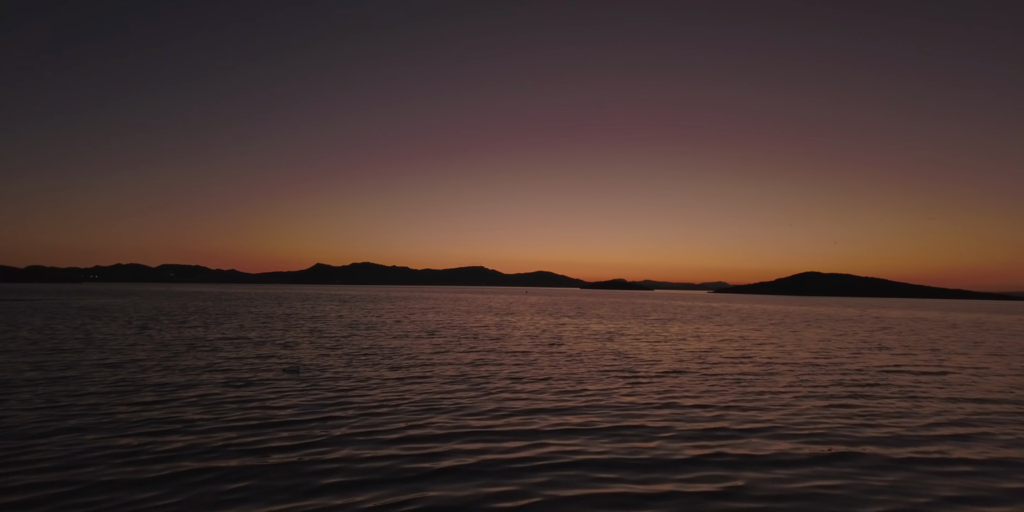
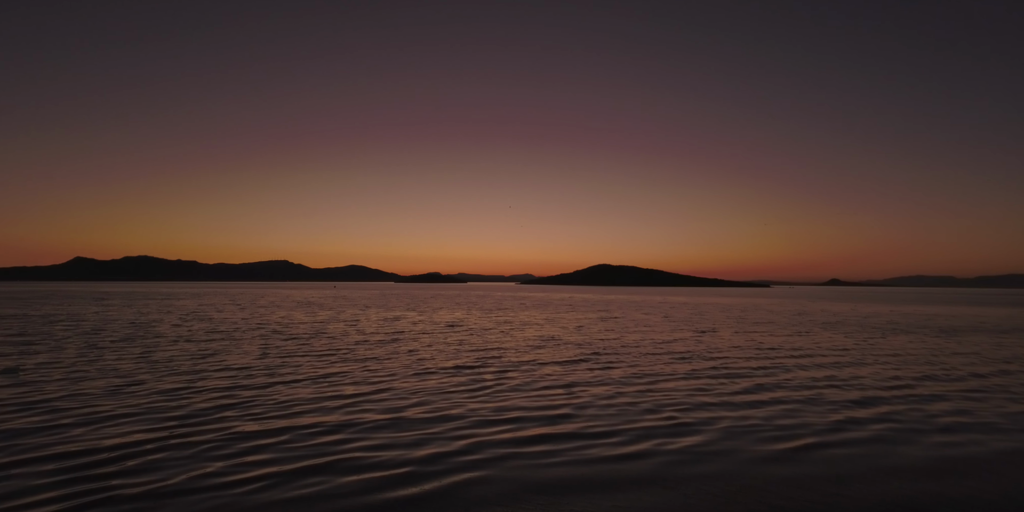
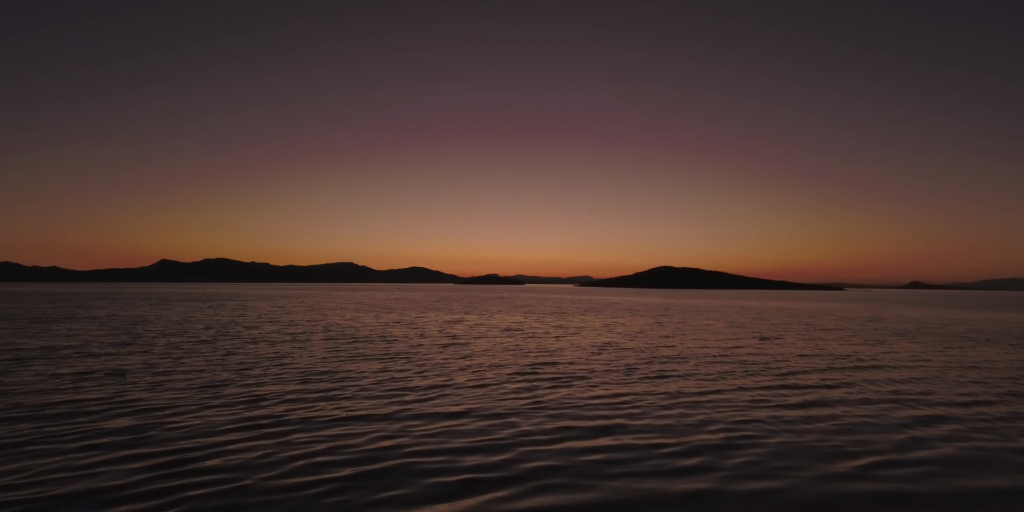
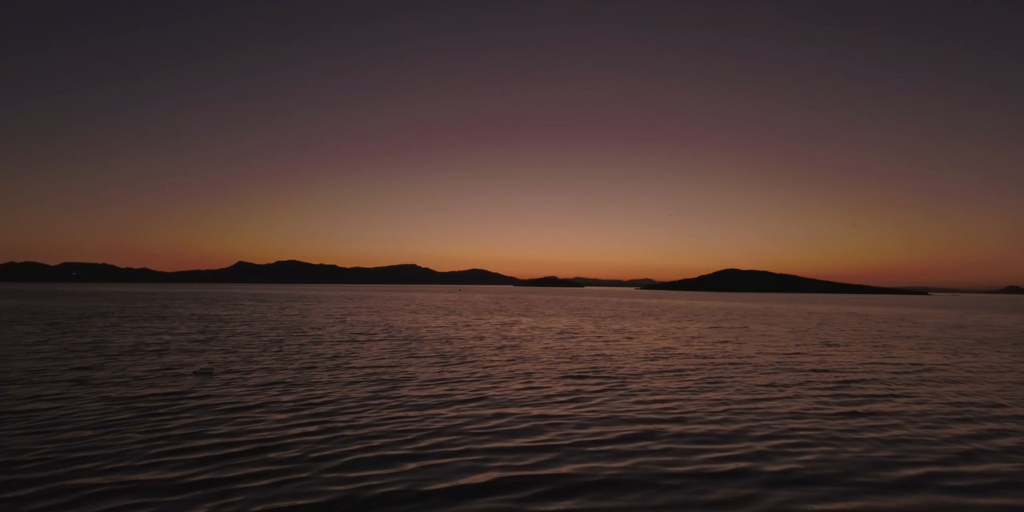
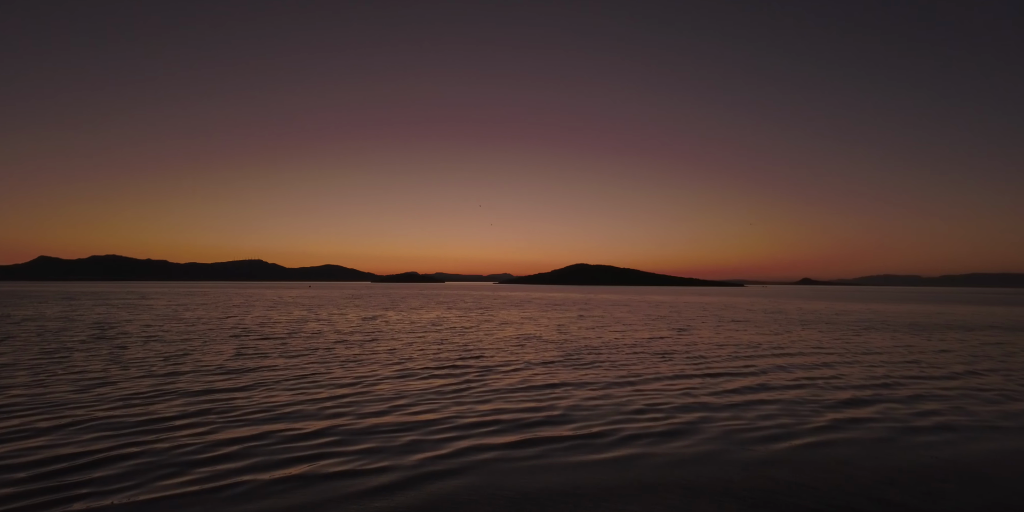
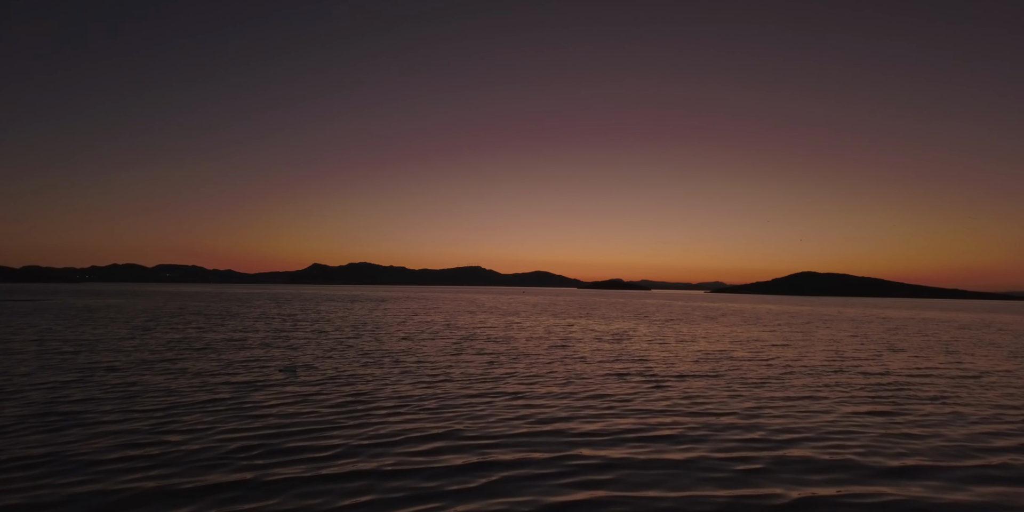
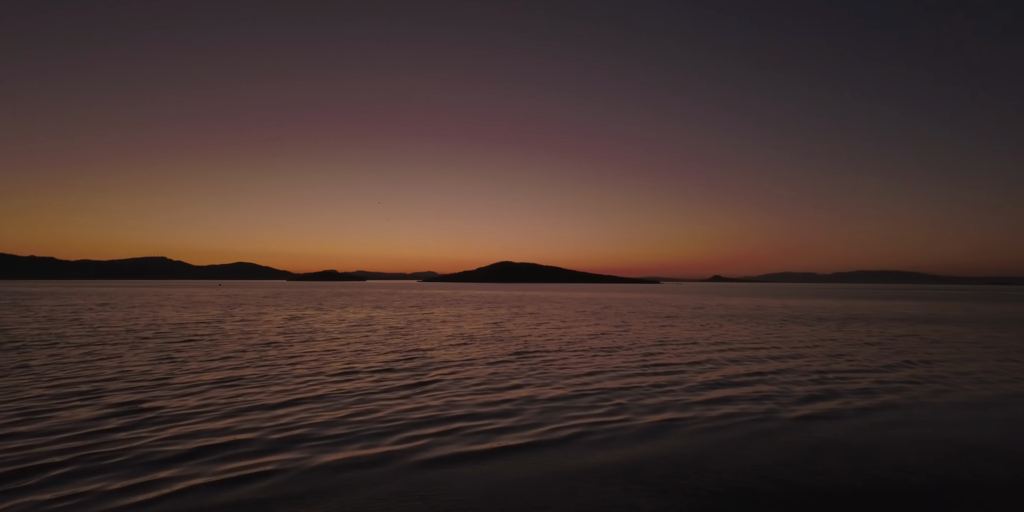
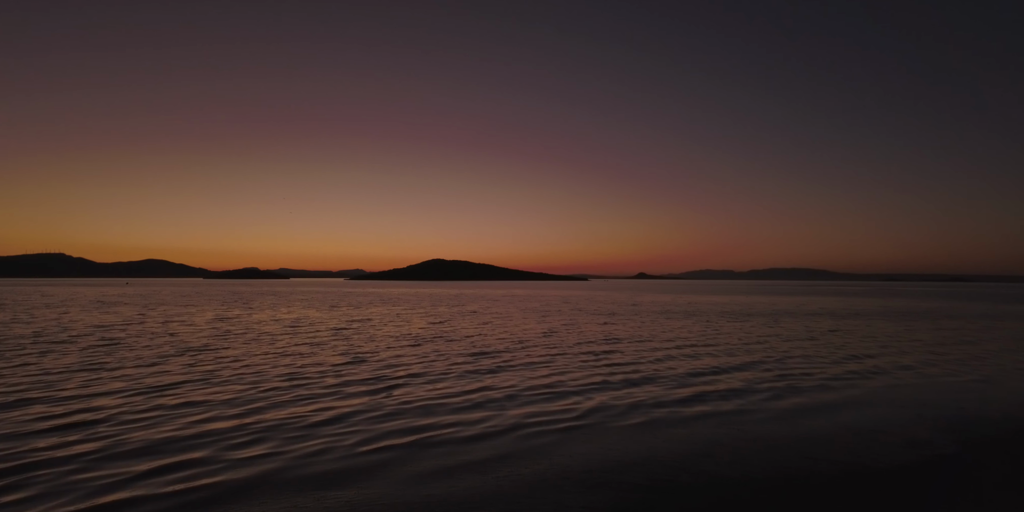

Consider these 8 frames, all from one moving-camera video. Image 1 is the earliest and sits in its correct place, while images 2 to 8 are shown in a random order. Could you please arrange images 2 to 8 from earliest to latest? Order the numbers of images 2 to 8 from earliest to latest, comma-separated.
6, 4, 3, 2, 5, 7, 8
